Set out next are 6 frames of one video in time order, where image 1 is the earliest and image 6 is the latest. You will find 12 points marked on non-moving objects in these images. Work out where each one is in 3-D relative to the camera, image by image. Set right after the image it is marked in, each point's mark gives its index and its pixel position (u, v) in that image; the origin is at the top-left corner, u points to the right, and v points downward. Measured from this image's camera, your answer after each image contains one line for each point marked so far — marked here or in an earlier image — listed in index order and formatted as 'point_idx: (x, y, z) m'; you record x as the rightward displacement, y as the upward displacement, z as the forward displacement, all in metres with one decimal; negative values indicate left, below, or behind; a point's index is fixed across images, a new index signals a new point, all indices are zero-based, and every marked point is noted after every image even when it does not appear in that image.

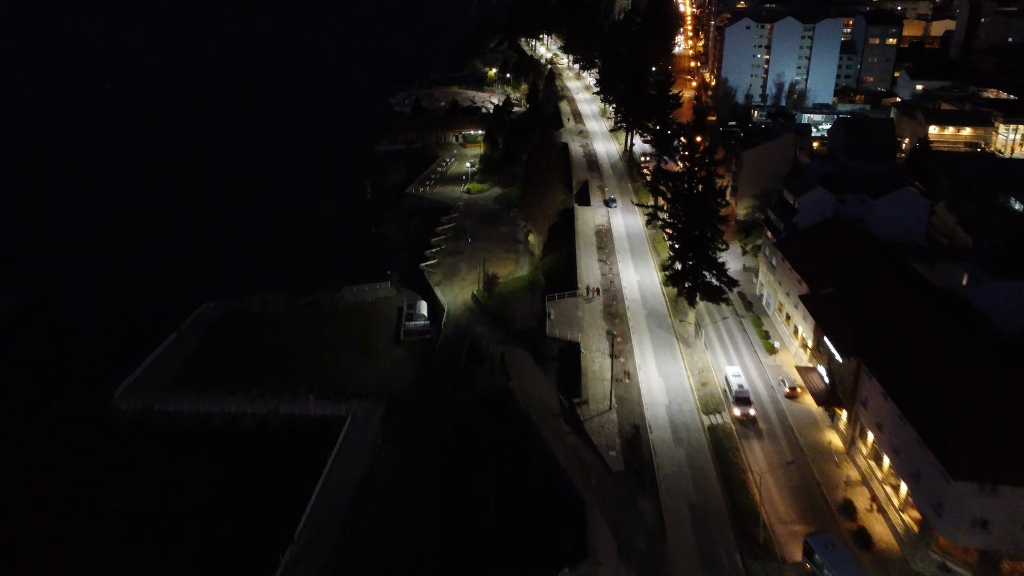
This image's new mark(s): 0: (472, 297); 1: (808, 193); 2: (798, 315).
0: (-0.8, -0.2, +18.8) m
1: (+4.8, +1.5, +15.0) m
2: (+4.3, -0.4, +14.0) m
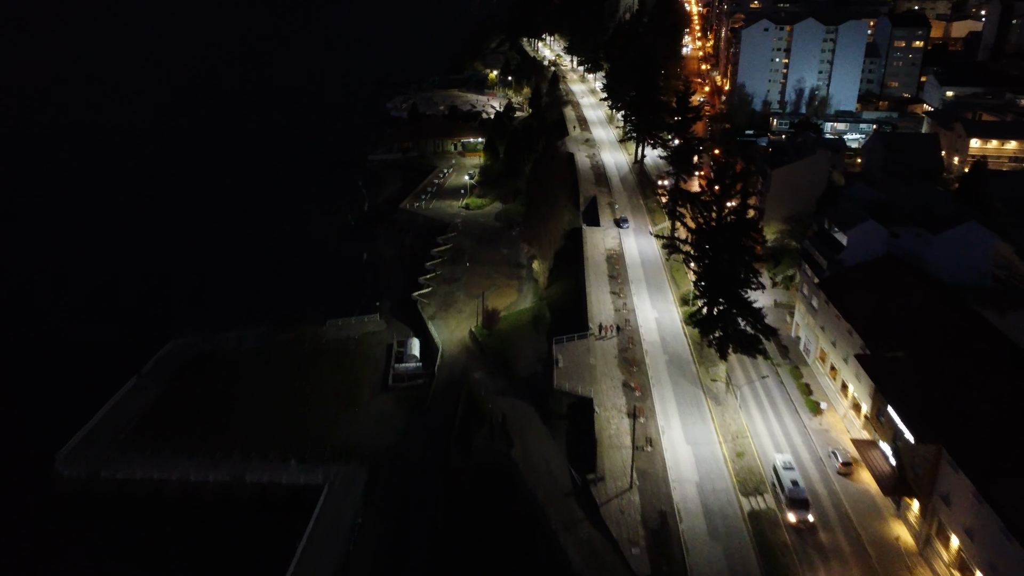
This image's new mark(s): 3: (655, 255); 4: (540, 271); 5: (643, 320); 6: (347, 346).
0: (-0.8, -0.9, +16.9) m
1: (+4.8, +0.9, +13.0) m
2: (+4.4, -1.1, +12.0) m
3: (+2.9, +0.7, +19.1) m
4: (+0.6, +0.4, +20.0) m
5: (+2.3, -0.5, +15.9) m
6: (-3.1, -1.1, +17.2) m
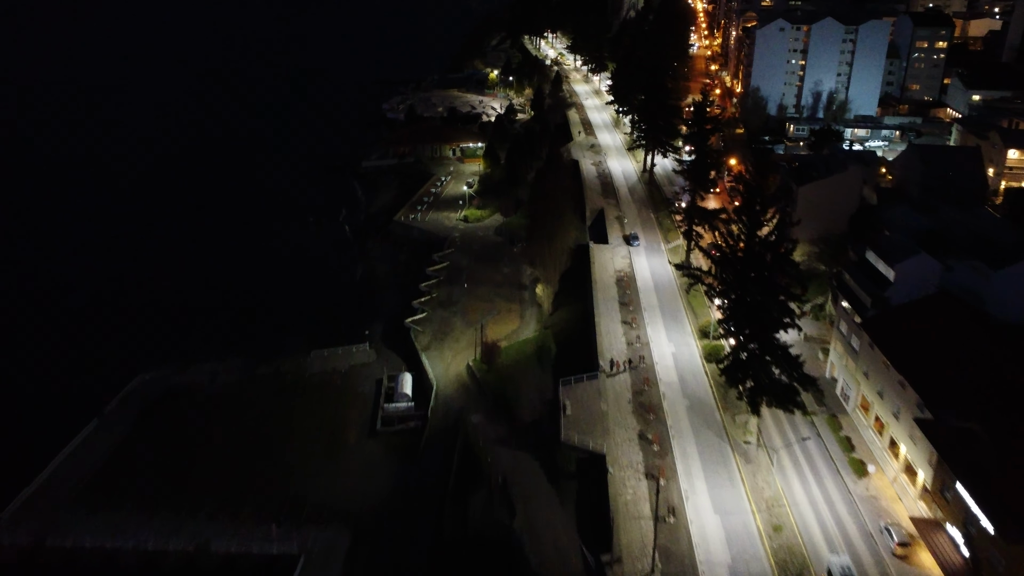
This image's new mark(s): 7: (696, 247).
0: (-0.8, -1.4, +15.3) m
1: (+4.9, +0.4, +11.4) m
2: (+4.4, -1.6, +10.5) m
3: (+3.0, +0.2, +17.6) m
4: (+0.6, -0.1, +18.5) m
5: (+2.3, -1.0, +14.3) m
6: (-3.0, -1.6, +15.6) m
7: (+3.7, +0.7, +18.1) m
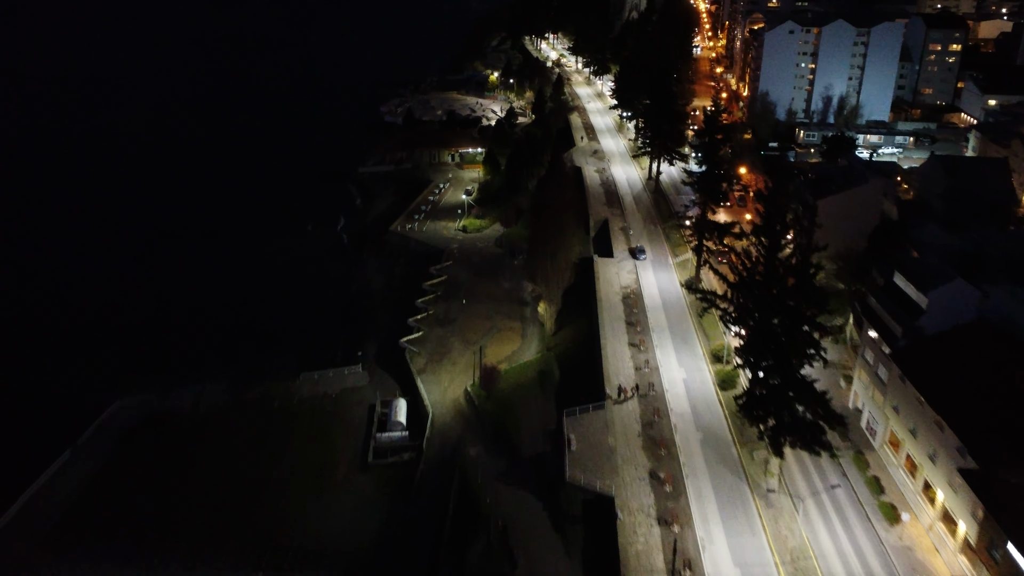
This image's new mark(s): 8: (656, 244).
0: (-0.7, -1.7, +14.4) m
1: (+4.9, 0.0, +10.5) m
2: (+4.4, -1.9, +9.6) m
3: (+3.0, -0.1, +16.7) m
4: (+0.6, -0.4, +17.6) m
5: (+2.3, -1.4, +13.5) m
6: (-3.0, -1.9, +14.8) m
7: (+3.7, +0.4, +17.2) m
8: (+3.0, +0.9, +19.6) m
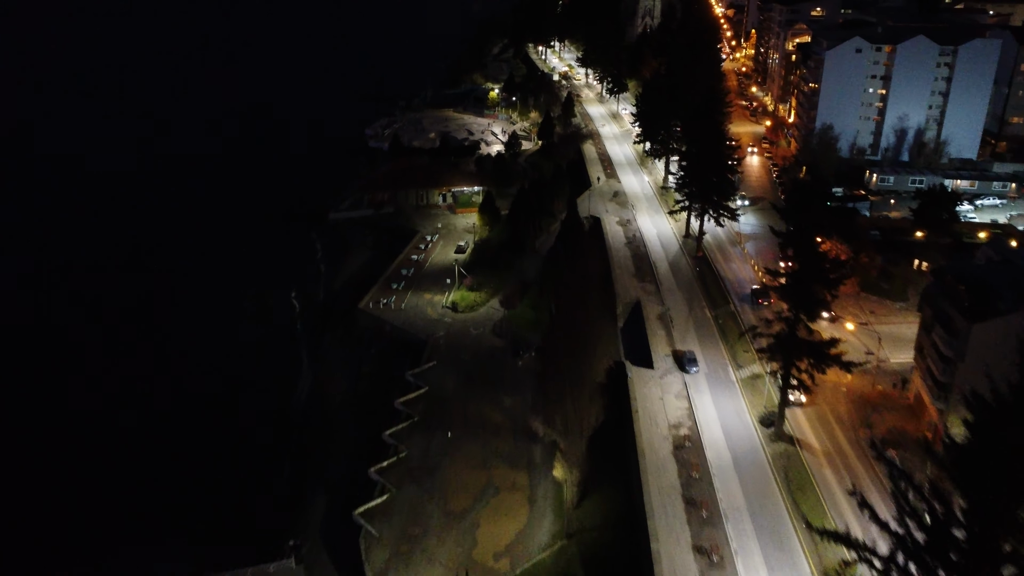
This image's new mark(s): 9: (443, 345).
0: (-0.7, -3.5, +9.4) m
1: (+4.9, -1.8, +5.5) m
2: (+4.4, -3.8, +4.5) m
3: (+3.0, -2.0, +11.6) m
4: (+0.7, -2.3, +12.6) m
5: (+2.3, -3.2, +8.4) m
6: (-3.0, -3.7, +9.7) m
7: (+3.8, -1.4, +12.2) m
8: (+3.1, -0.9, +14.5) m
9: (-1.2, -1.0, +16.4) m
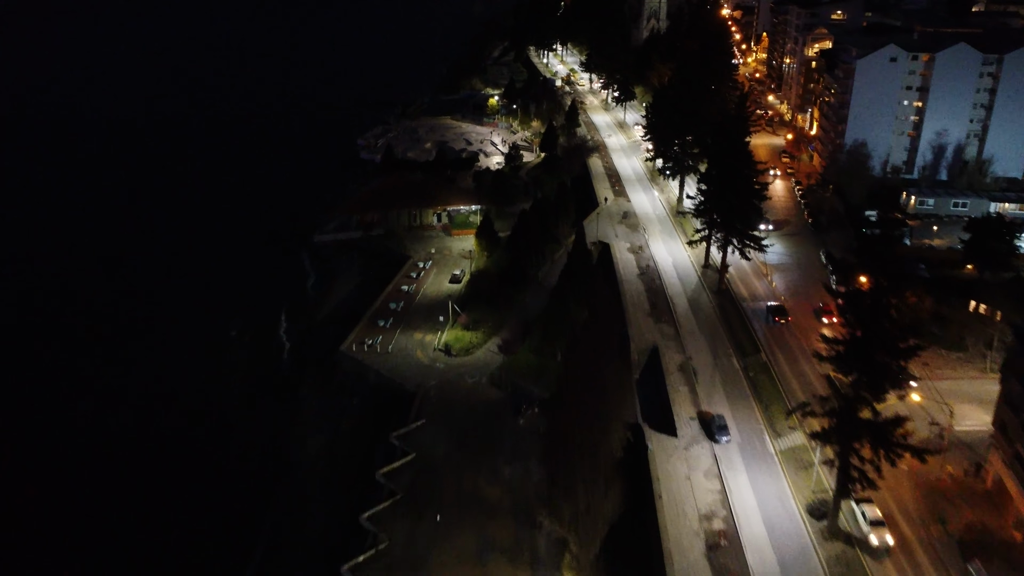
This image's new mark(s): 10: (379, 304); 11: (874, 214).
0: (-0.7, -4.2, +7.4) m
1: (+4.9, -2.5, +3.5) m
2: (+4.4, -4.5, +2.5) m
3: (+3.0, -2.7, +9.6) m
4: (+0.7, -3.0, +10.6) m
5: (+2.3, -3.9, +6.4) m
6: (-3.0, -4.5, +7.7) m
7: (+3.8, -2.1, +10.2) m
8: (+3.1, -1.6, +12.5) m
9: (-1.2, -1.7, +14.4) m
10: (-2.7, -0.4, +18.4) m
11: (+7.4, +1.5, +18.8) m
